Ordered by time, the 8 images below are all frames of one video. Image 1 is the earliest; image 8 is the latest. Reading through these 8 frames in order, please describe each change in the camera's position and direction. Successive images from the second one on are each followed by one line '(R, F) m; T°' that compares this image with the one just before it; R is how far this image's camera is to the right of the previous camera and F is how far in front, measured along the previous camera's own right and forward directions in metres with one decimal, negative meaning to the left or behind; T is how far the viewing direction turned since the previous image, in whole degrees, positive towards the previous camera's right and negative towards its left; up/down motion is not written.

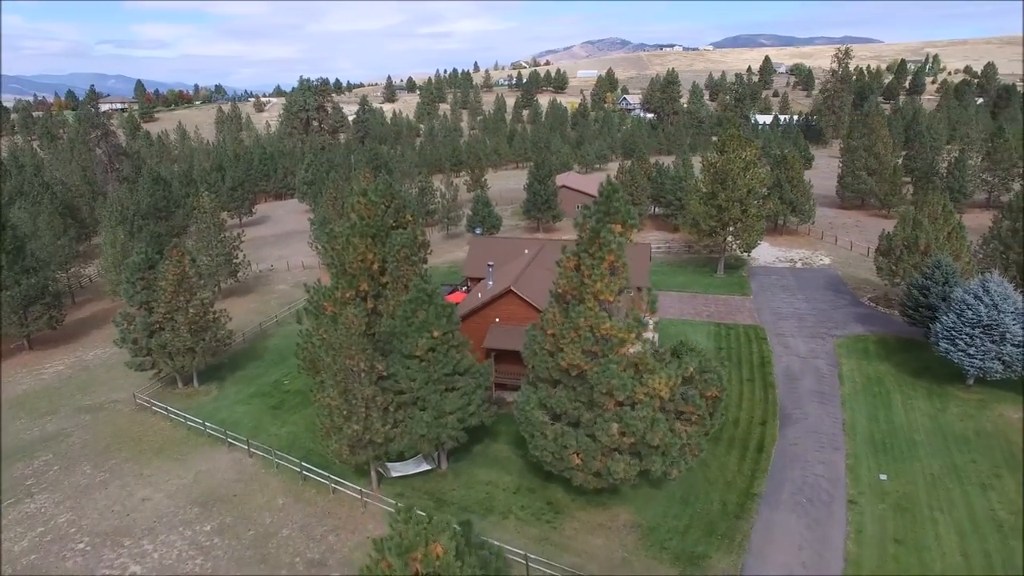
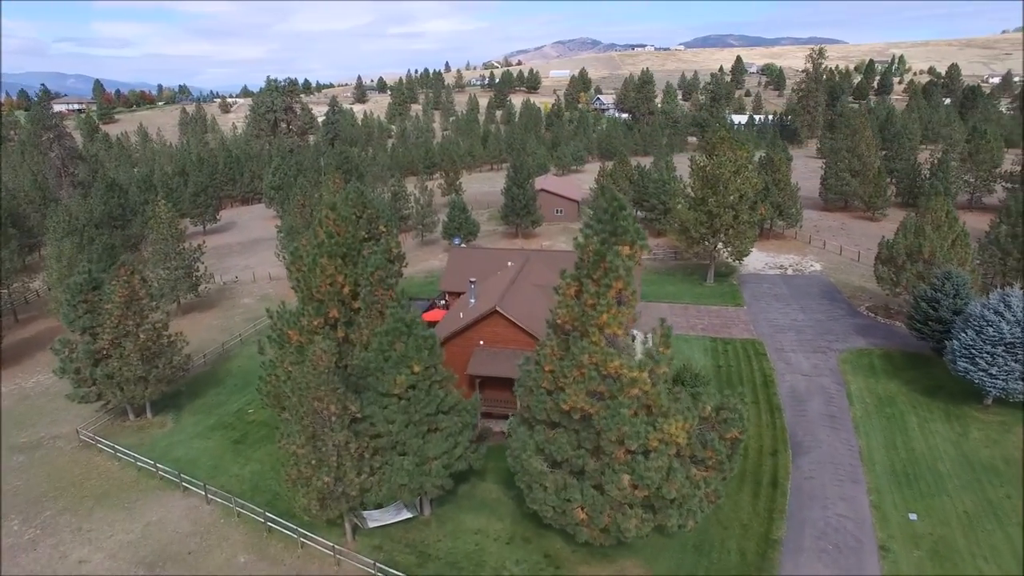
(-0.4, +2.2) m; +2°
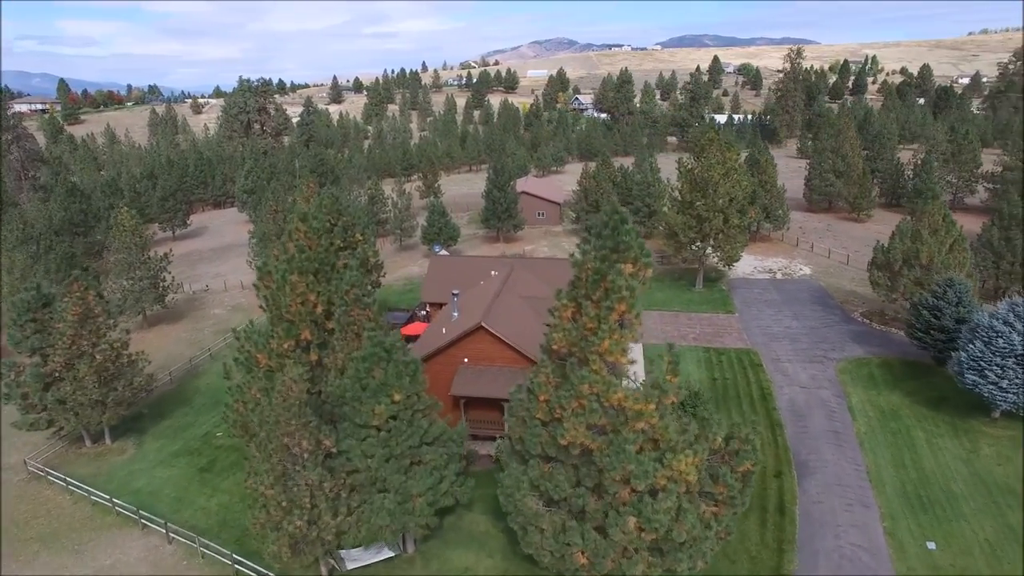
(-0.2, +1.5) m; +2°
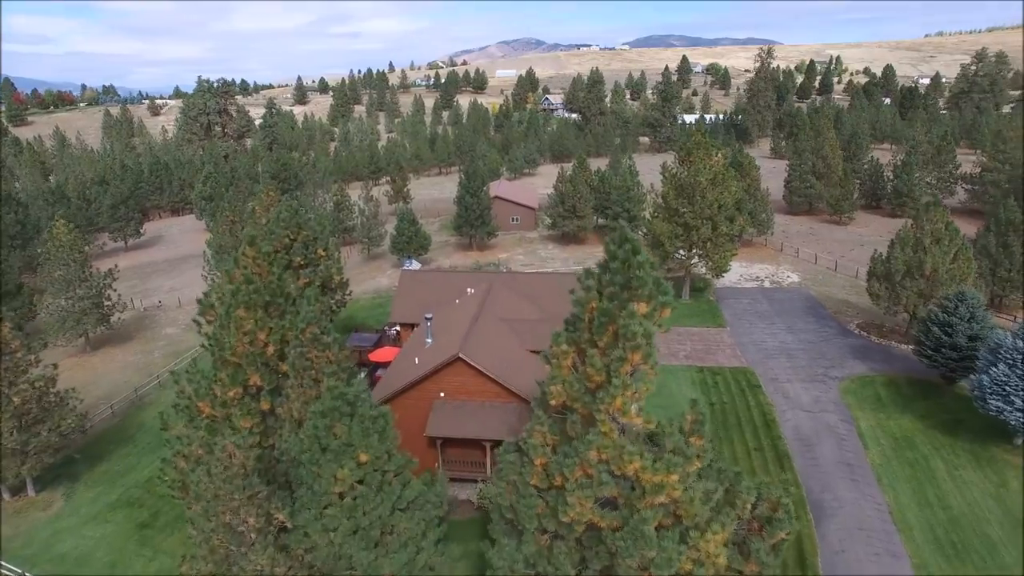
(-0.3, +2.4) m; +3°
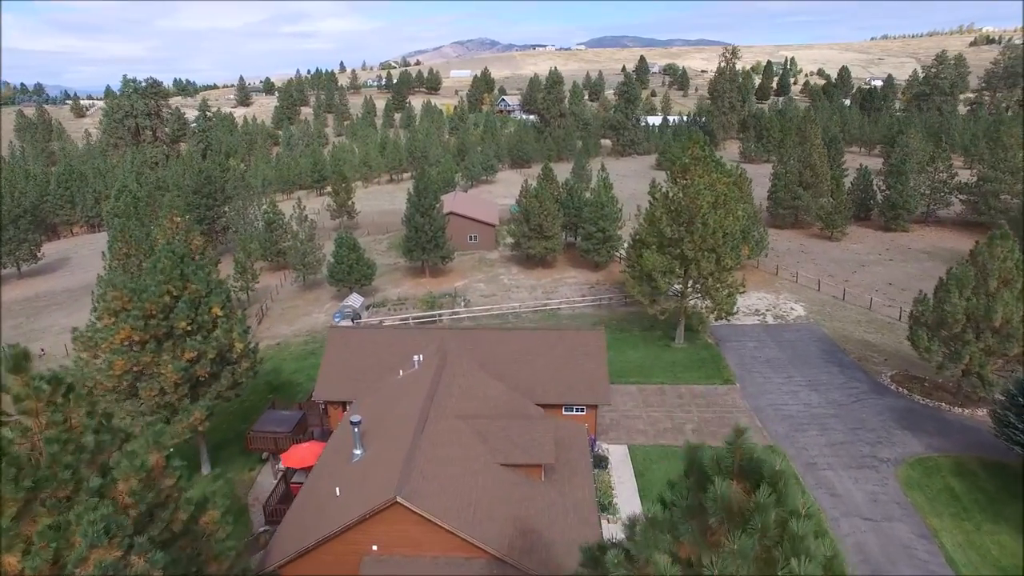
(-0.1, +6.5) m; +4°
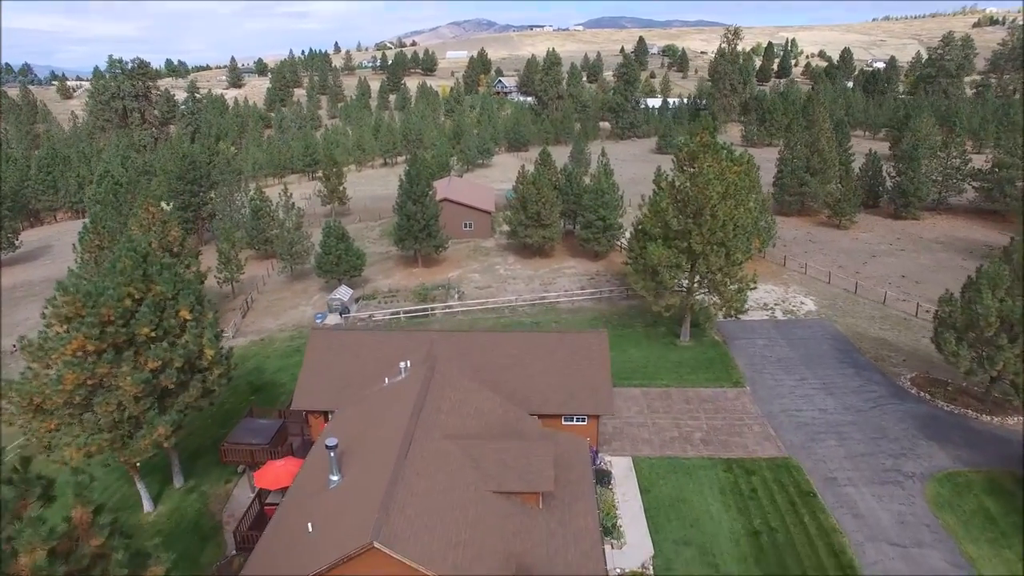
(0.0, +1.8) m; 0°
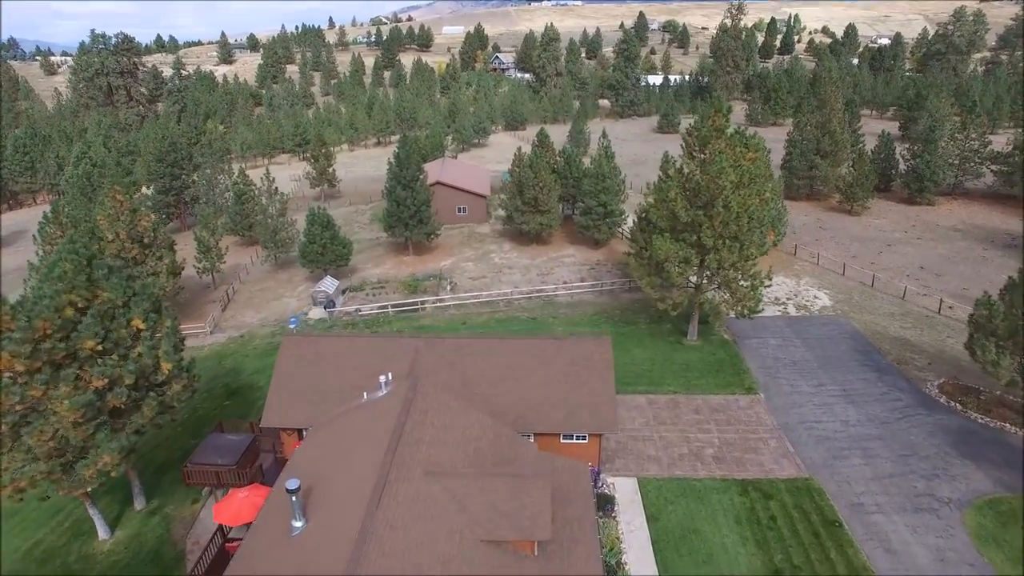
(+0.1, +2.1) m; 0°
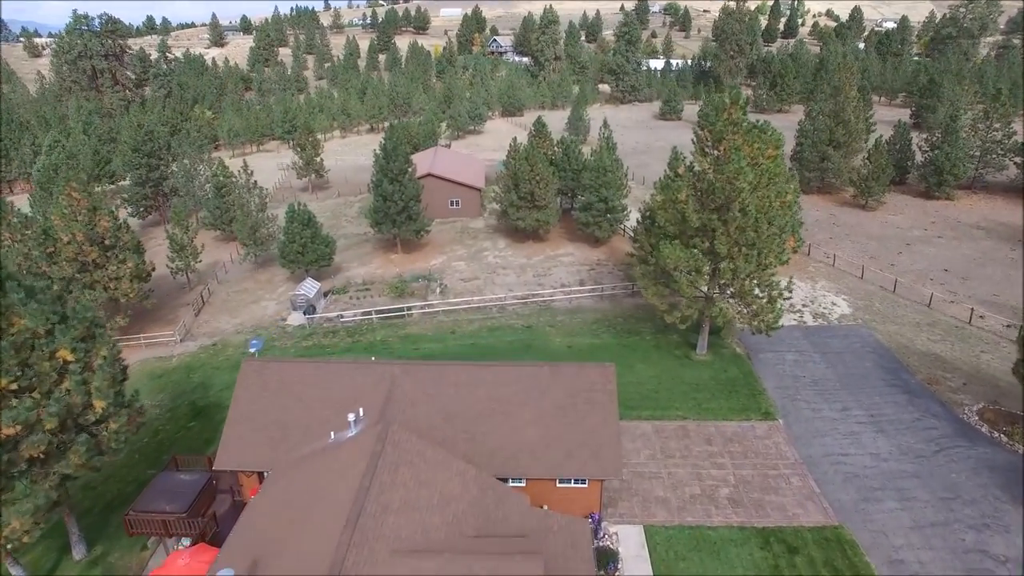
(+0.2, +2.4) m; 0°
